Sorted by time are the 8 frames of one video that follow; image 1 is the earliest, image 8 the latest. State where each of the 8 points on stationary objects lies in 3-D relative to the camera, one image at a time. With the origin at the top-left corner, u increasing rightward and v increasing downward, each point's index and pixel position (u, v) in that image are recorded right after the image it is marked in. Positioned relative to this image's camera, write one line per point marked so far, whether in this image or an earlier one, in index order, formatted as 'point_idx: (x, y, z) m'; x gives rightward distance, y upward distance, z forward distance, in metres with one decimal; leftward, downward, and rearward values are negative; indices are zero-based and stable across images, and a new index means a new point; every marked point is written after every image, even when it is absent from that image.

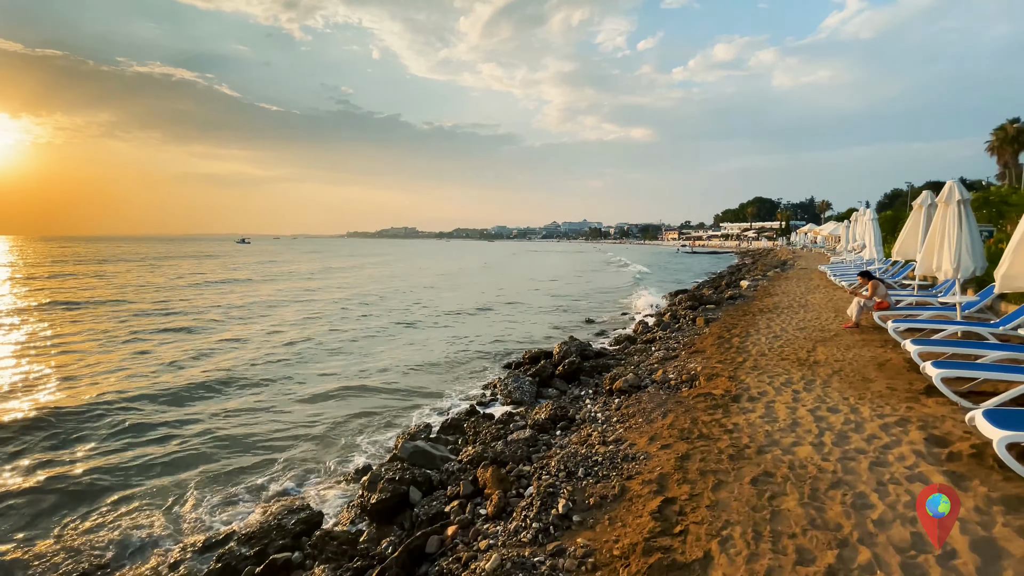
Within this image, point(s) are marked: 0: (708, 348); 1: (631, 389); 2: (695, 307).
0: (+3.6, -1.1, +8.6) m
1: (+1.8, -1.5, +7.0) m
2: (+5.3, -0.6, +13.6) m
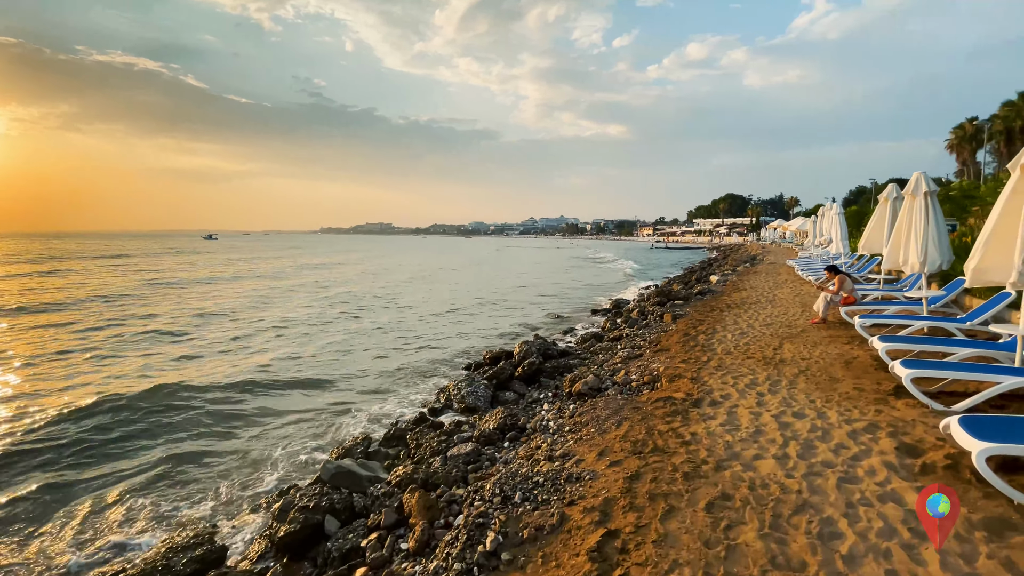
0: (+2.8, -1.0, +8.3) m
1: (+1.1, -1.5, +6.6) m
2: (+4.3, -0.4, +13.3) m
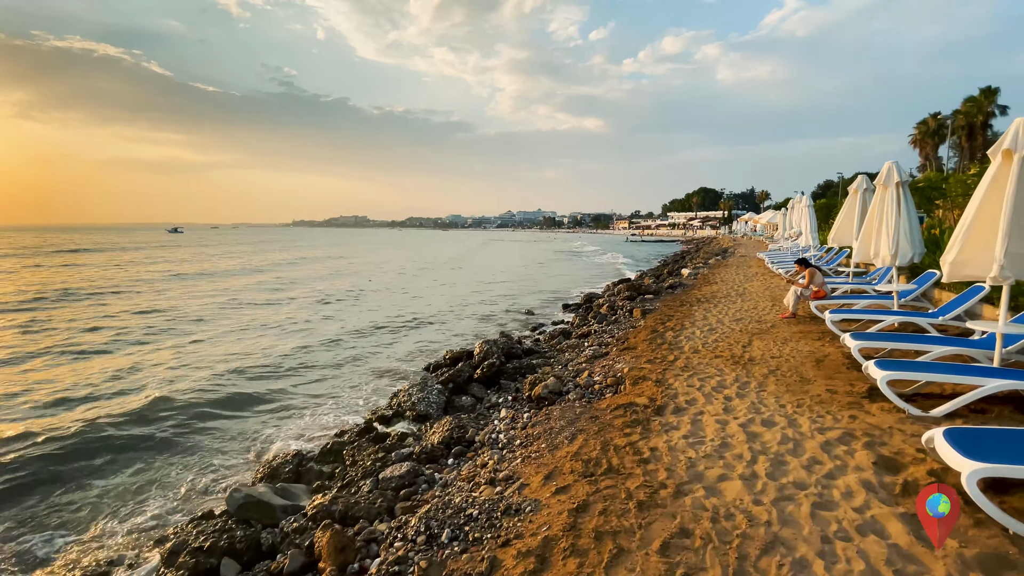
0: (+2.2, -0.9, +7.9) m
1: (+0.5, -1.4, +6.1) m
2: (+3.4, -0.3, +13.0) m
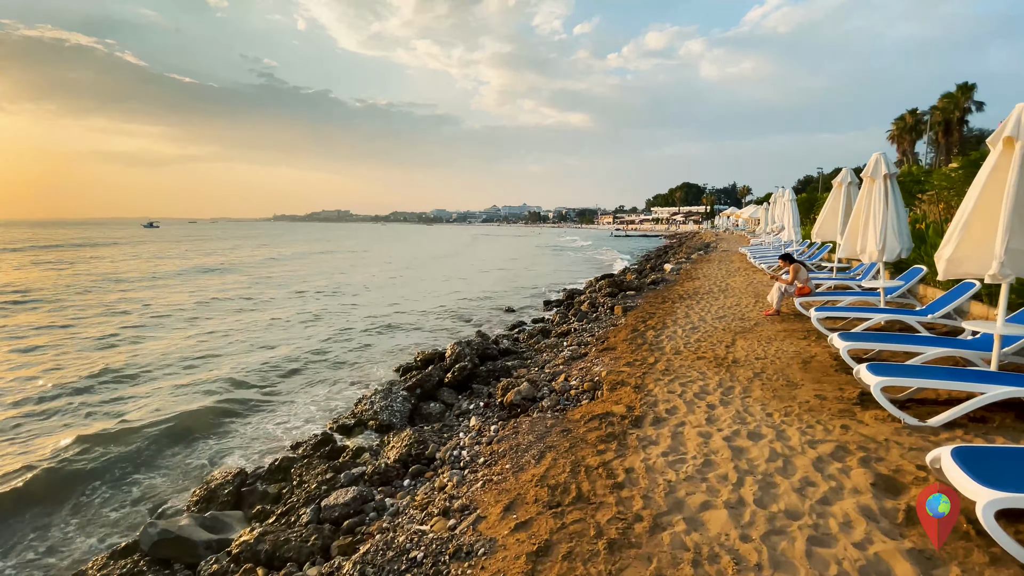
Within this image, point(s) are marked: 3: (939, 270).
0: (+1.7, -0.9, +7.5) m
1: (+0.1, -1.4, +5.7) m
2: (+2.8, -0.2, +12.6) m
3: (+4.2, +0.2, +4.6) m
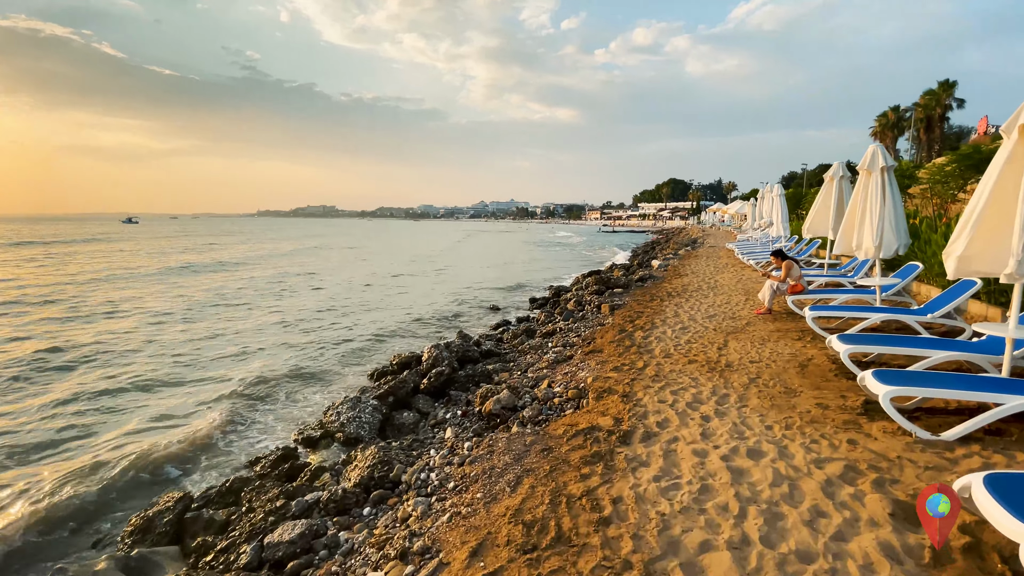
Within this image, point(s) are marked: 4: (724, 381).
0: (+1.4, -0.9, +7.1) m
1: (-0.1, -1.4, +5.3) m
2: (+2.4, -0.1, +12.3) m
3: (+3.9, +0.2, +4.2) m
4: (+2.4, -1.0, +5.2) m
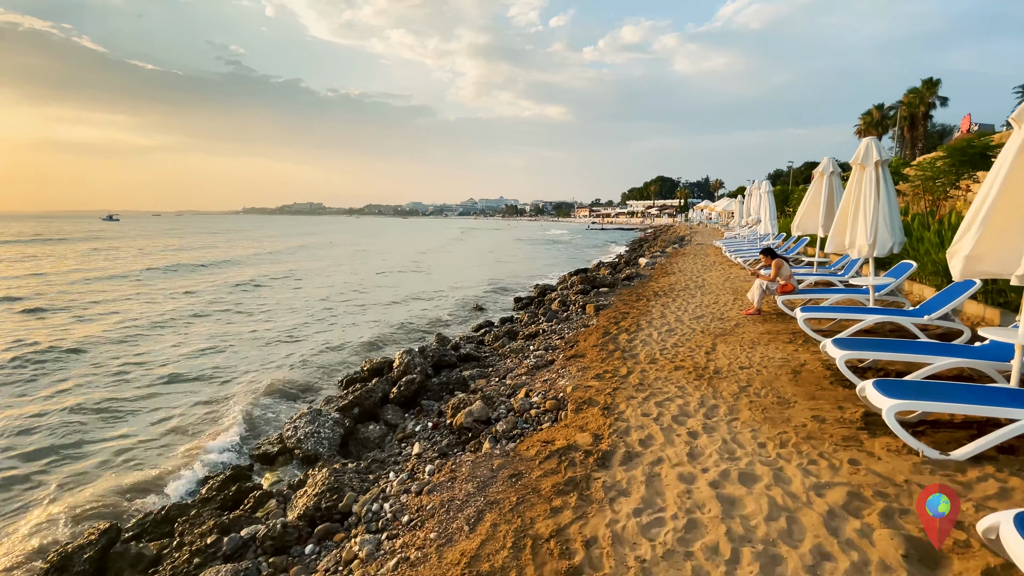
0: (+1.1, -0.9, +6.7) m
1: (-0.4, -1.4, +4.9) m
2: (+1.9, -0.1, +11.9) m
3: (+3.7, +0.2, +3.9) m
4: (+2.1, -1.1, +4.9) m
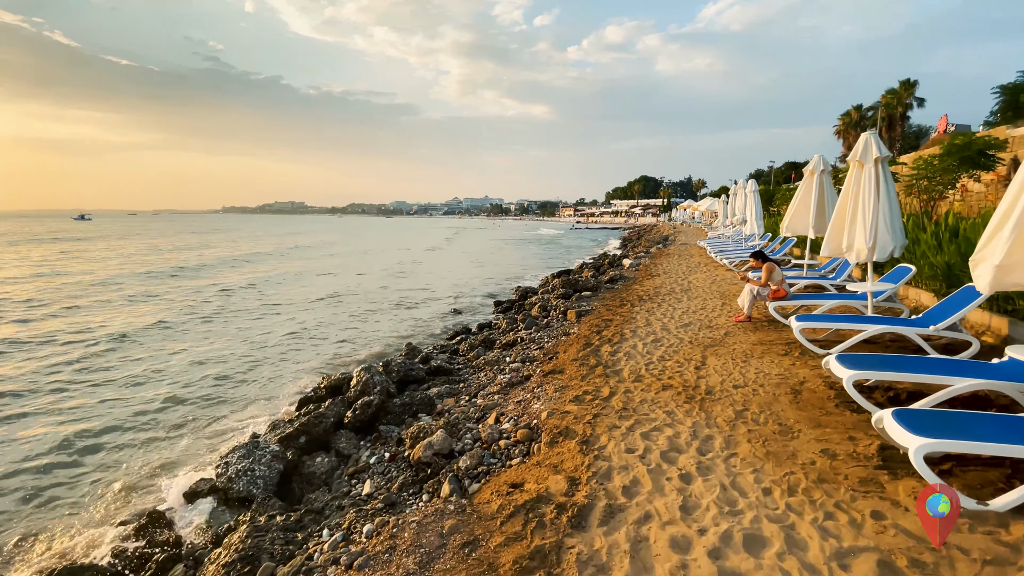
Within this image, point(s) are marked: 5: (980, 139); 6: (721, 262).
0: (+0.7, -1.0, +6.1) m
1: (-0.7, -1.6, +4.2) m
2: (+1.4, -0.2, +11.3) m
3: (+3.4, +0.1, +3.4) m
4: (+1.8, -1.2, +4.3) m
5: (+8.0, +2.6, +8.1) m
6: (+6.7, +0.9, +15.1) m
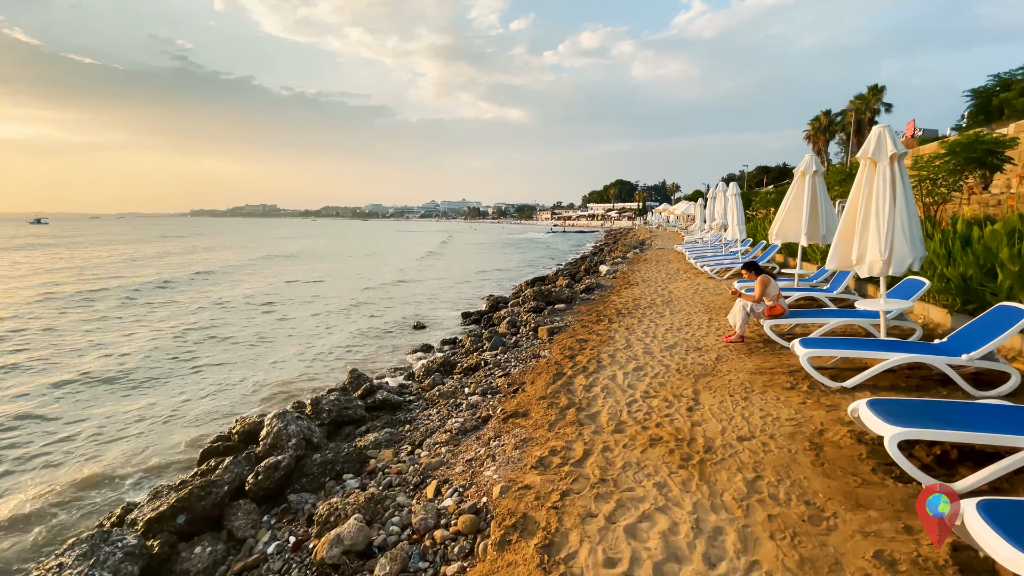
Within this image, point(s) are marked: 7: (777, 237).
0: (+0.3, -1.3, +5.0) m
1: (-1.1, -1.8, +3.1) m
2: (+0.6, -0.4, +10.2) m
3: (+3.0, -0.2, +2.4) m
4: (+1.4, -1.4, +3.2) m
5: (+7.4, +2.4, +7.4) m
6: (+5.8, +0.6, +14.3) m
7: (+5.0, +1.0, +8.8) m
